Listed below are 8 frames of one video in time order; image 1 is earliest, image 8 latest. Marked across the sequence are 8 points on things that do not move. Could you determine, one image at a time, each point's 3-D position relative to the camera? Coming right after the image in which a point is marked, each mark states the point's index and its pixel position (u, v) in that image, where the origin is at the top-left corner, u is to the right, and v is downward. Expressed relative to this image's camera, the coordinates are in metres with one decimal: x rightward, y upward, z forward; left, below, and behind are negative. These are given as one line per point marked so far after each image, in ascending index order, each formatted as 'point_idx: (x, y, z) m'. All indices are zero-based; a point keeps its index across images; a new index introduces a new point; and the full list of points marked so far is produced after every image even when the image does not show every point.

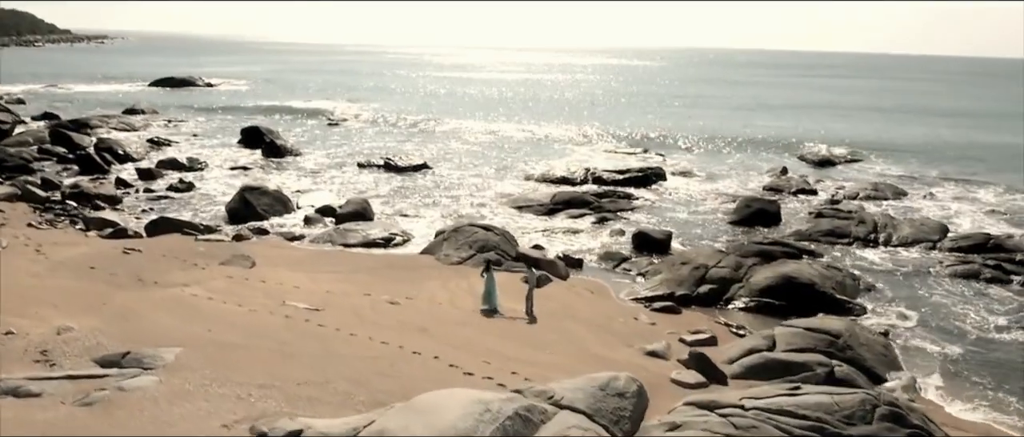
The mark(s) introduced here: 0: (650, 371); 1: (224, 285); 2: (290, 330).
0: (+2.1, -2.4, +12.2) m
1: (-5.4, -1.3, +14.9) m
2: (-3.5, -1.8, +12.5) m
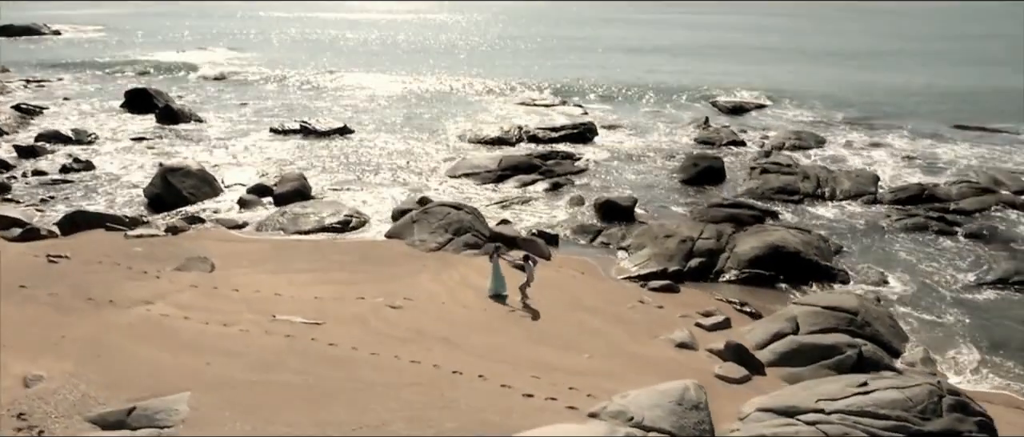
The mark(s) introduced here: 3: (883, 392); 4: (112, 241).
0: (+2.7, -2.2, +11.8) m
1: (-5.3, -1.3, +13.1) m
2: (-3.0, -1.9, +11.1) m
3: (+4.7, -2.1, +10.0) m
4: (-8.4, -0.5, +16.5) m
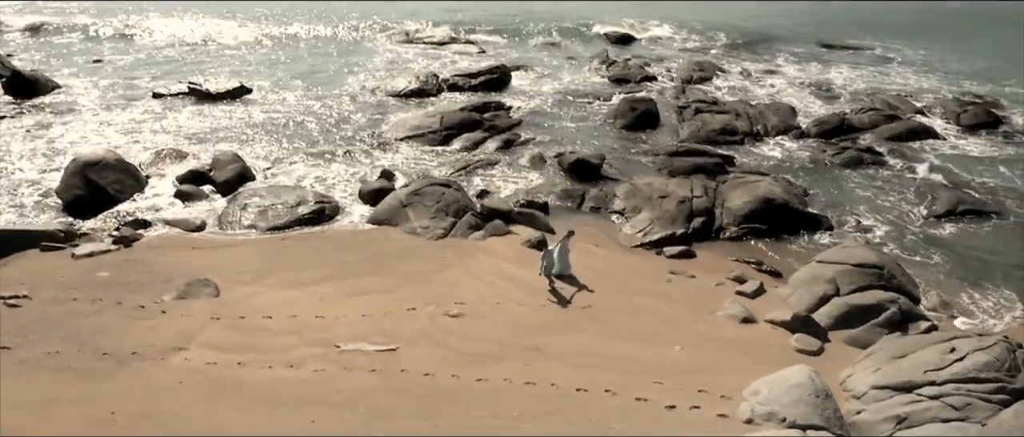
0: (+4.0, -2.0, +12.1) m
1: (-4.1, -1.7, +11.6) m
2: (-1.4, -2.3, +10.2) m
3: (+6.4, -1.8, +10.9) m
4: (-8.0, -0.8, +14.0) m
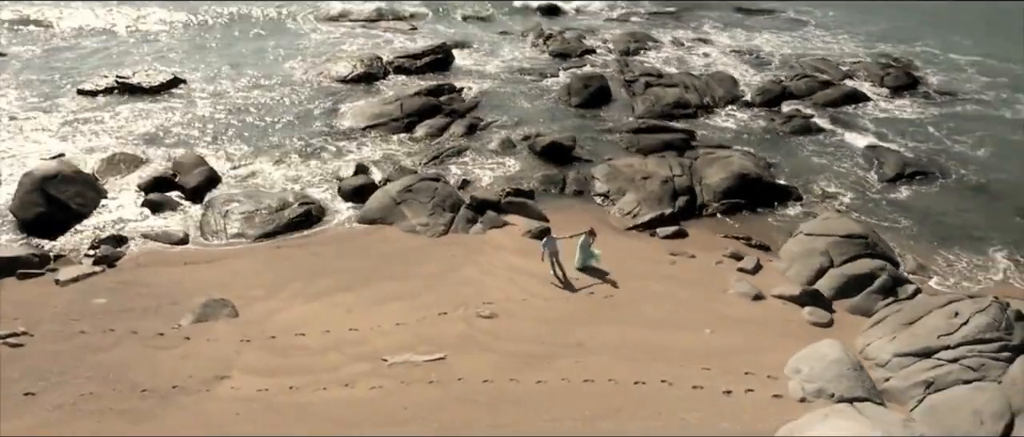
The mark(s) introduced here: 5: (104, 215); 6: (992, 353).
0: (+4.5, -1.7, +12.9) m
1: (-3.5, -2.0, +11.2) m
2: (-0.5, -2.4, +10.3) m
3: (+7.0, -1.4, +11.9) m
4: (-7.7, -1.3, +13.1) m
5: (-8.5, +0.1, +16.4) m
6: (+6.8, -1.9, +11.3) m
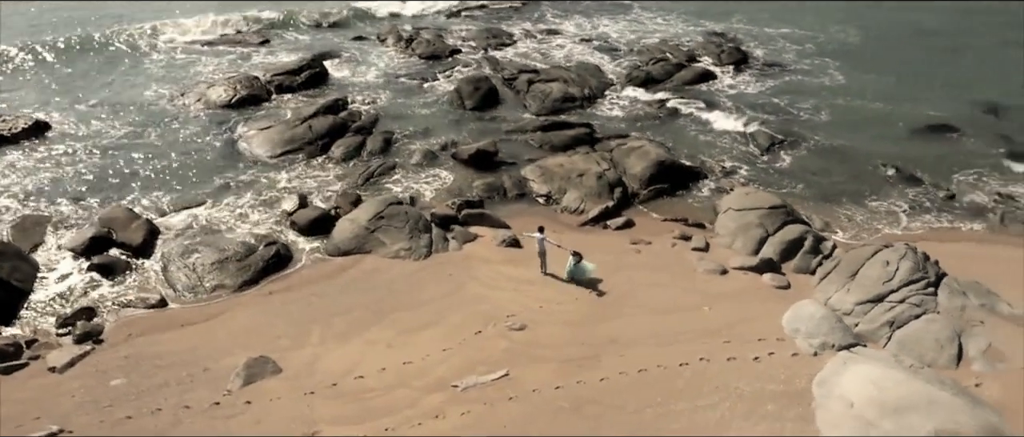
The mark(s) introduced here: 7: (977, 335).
0: (+4.7, -1.3, +15.2) m
1: (-2.5, -2.7, +11.5) m
2: (+0.7, -2.8, +11.4) m
3: (+7.3, -0.8, +14.9) m
4: (-7.1, -2.6, +12.3) m
5: (-8.9, -1.3, +15.2) m
6: (+7.4, -1.3, +14.2) m
7: (+7.7, -1.9, +13.1) m
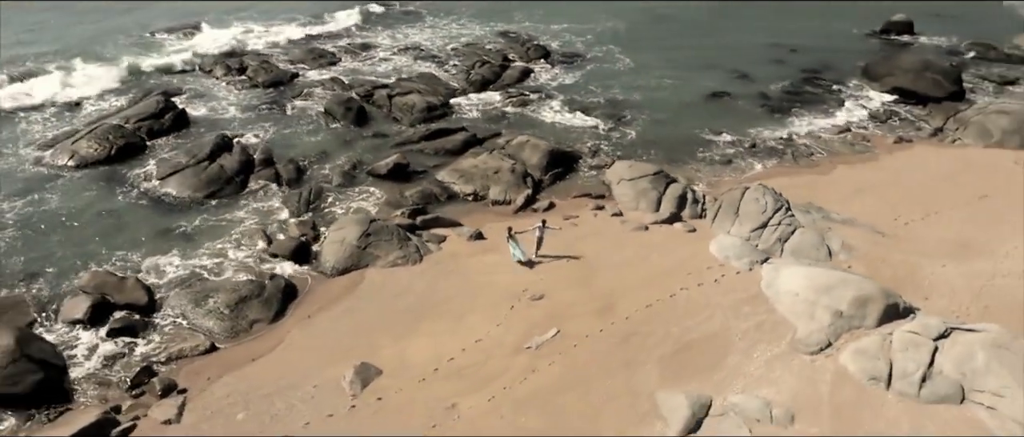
0: (+4.2, -0.4, +20.0) m
1: (-1.0, -3.0, +14.3) m
2: (+1.9, -2.4, +15.2) m
3: (+6.6, +0.6, +20.6) m
4: (-5.6, -3.6, +13.4) m
5: (-8.4, -2.8, +15.4) m
6: (+7.0, +0.1, +20.0) m
7: (+7.8, -0.4, +19.1) m
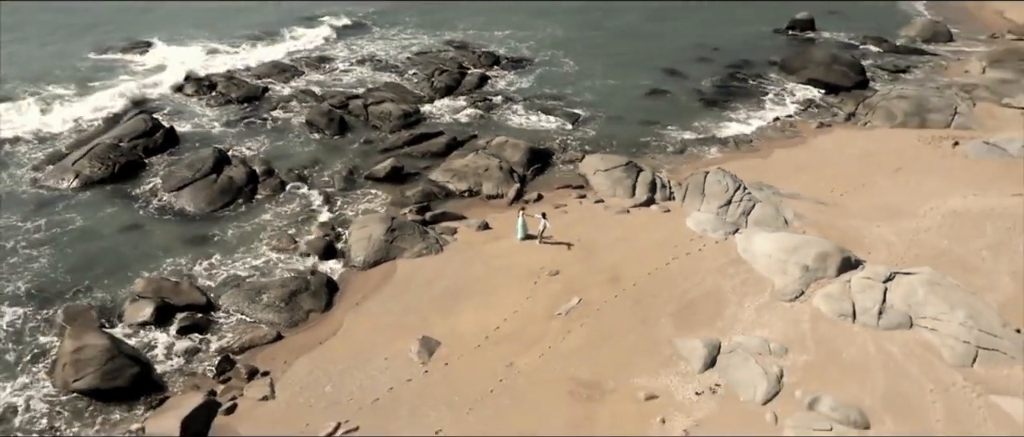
0: (+4.2, +0.1, +23.2) m
1: (-0.1, -2.7, +16.8) m
2: (+2.7, -2.0, +18.1) m
3: (+6.4, +1.3, +24.0) m
4: (-4.5, -3.6, +15.4) m
5: (-7.6, -3.0, +17.1) m
6: (+6.9, +0.8, +23.5) m
7: (+7.9, +0.3, +22.7) m
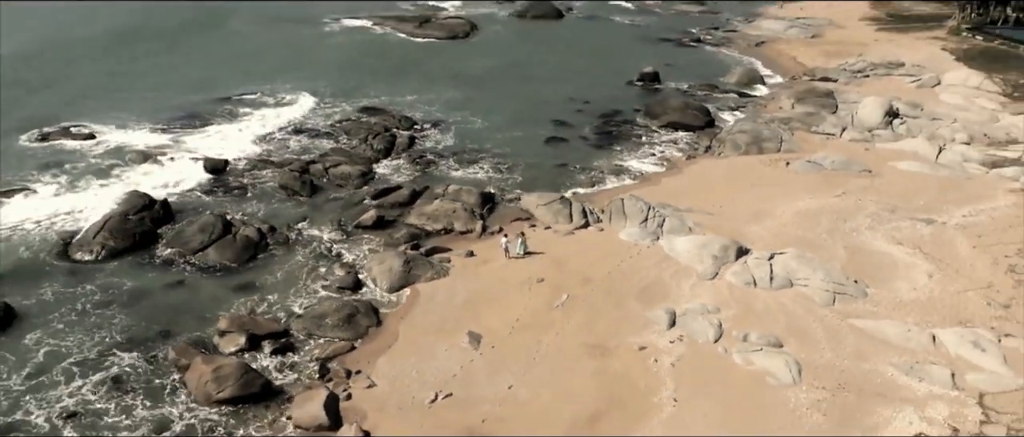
0: (+3.2, -0.6, +30.5) m
1: (+0.5, -3.3, +23.2) m
2: (+2.9, -2.5, +25.1) m
3: (+5.1, +0.7, +31.8) m
4: (-3.3, -4.5, +20.9) m
5: (-6.8, -4.2, +22.0) m
6: (+5.7, +0.3, +31.4) m
7: (+6.8, 0.0, +30.8) m
